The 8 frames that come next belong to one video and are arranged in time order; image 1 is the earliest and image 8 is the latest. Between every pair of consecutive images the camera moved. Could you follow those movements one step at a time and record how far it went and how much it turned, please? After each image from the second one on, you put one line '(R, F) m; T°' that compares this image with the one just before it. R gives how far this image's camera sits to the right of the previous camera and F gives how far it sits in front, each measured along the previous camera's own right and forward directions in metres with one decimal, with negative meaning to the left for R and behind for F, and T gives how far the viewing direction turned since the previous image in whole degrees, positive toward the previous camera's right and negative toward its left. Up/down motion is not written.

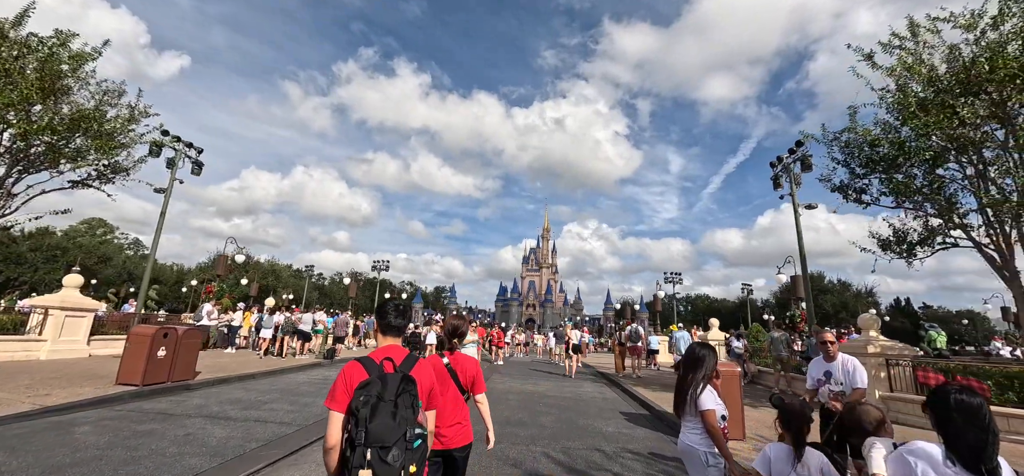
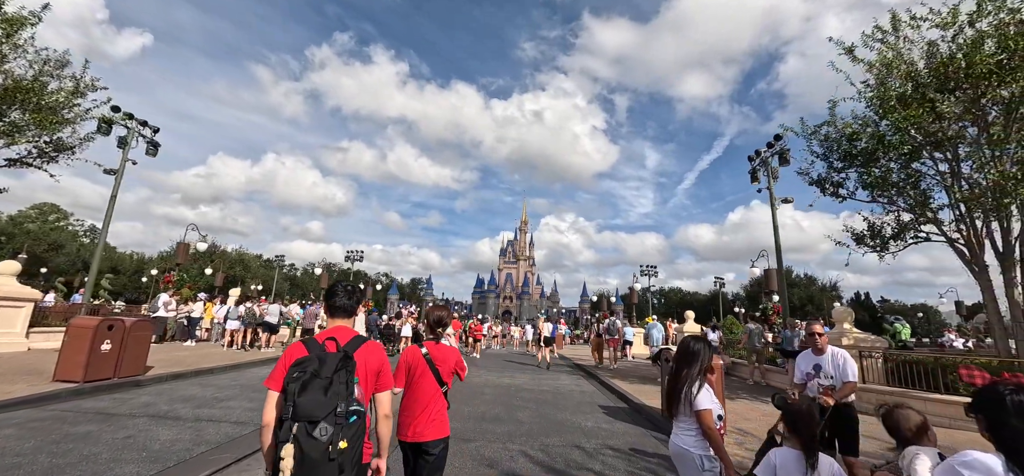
(0.0, +0.4) m; +3°
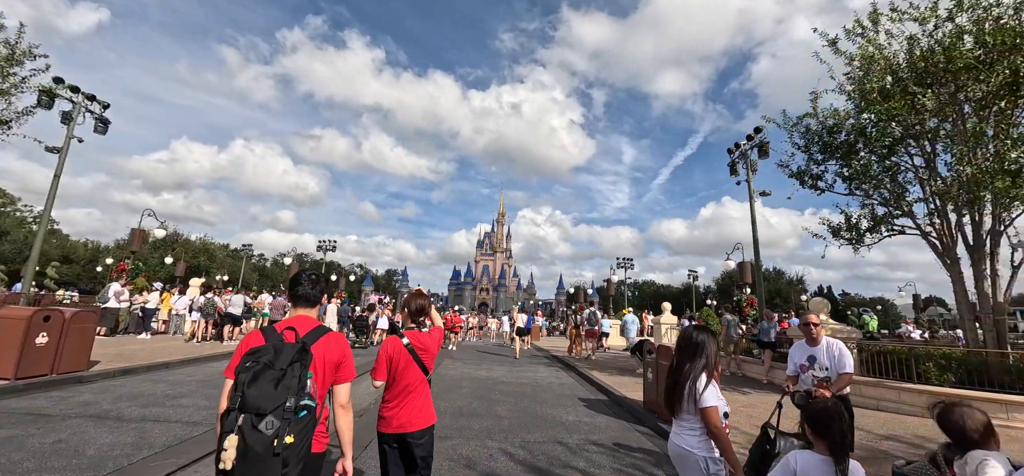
(-0.1, +0.4) m; +3°
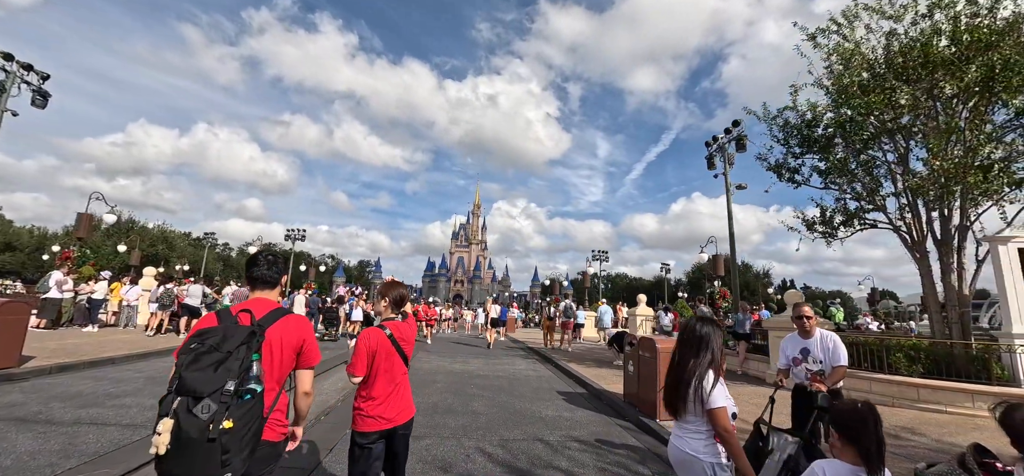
(-0.1, +0.3) m; +3°
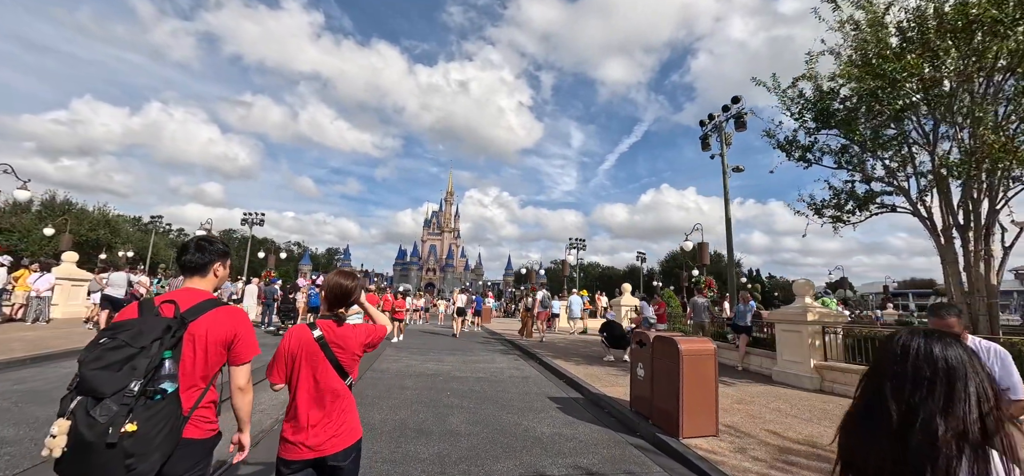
(-0.2, +1.4) m; +4°
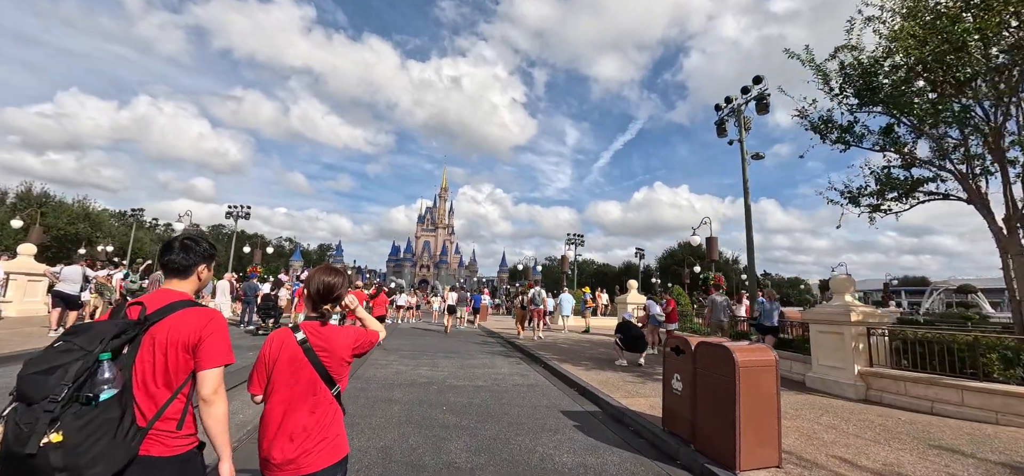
(-0.2, +1.1) m; +1°
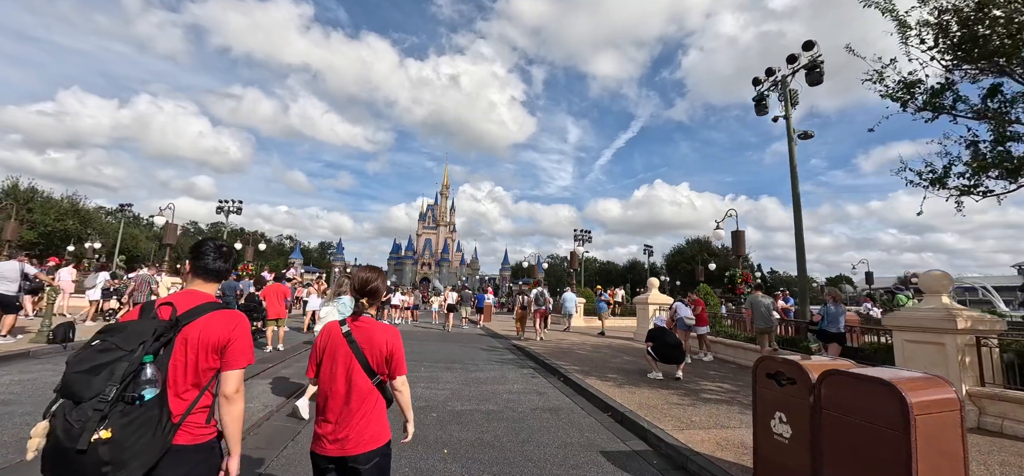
(-0.3, +1.6) m; 0°
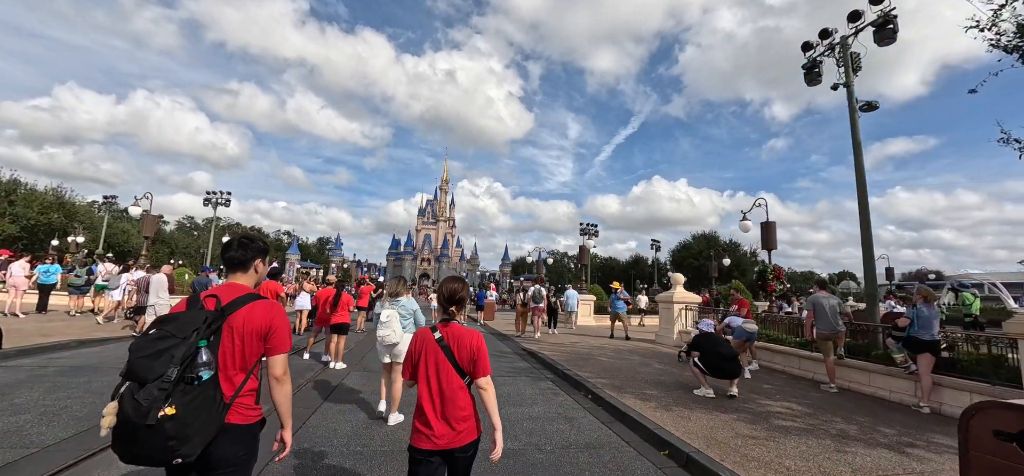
(-0.3, +1.5) m; 0°
